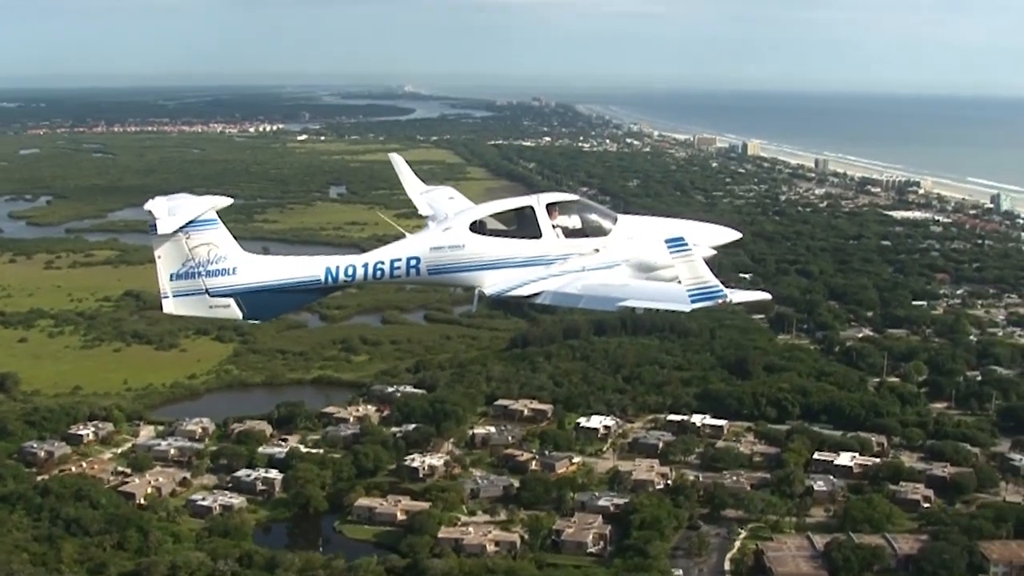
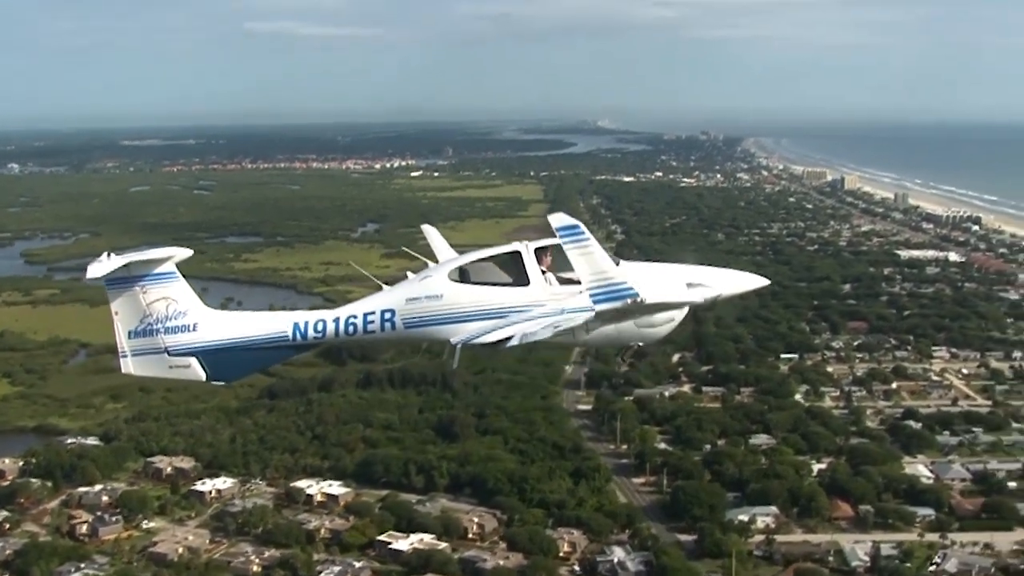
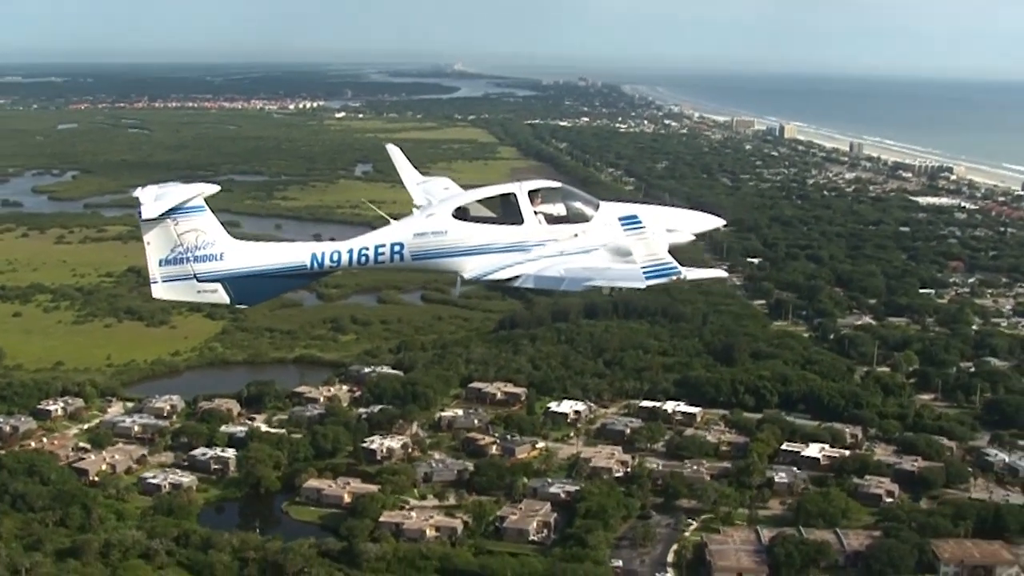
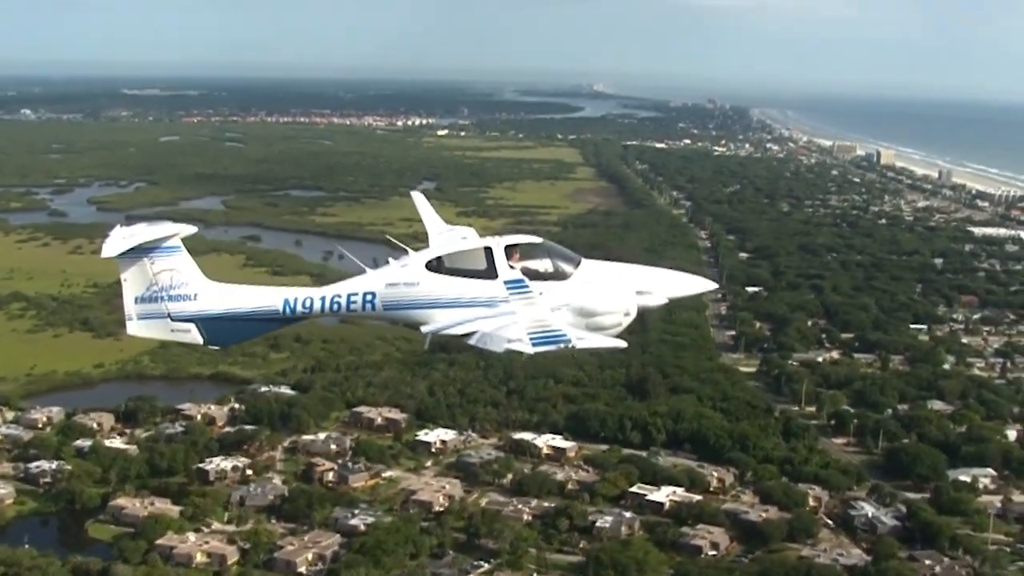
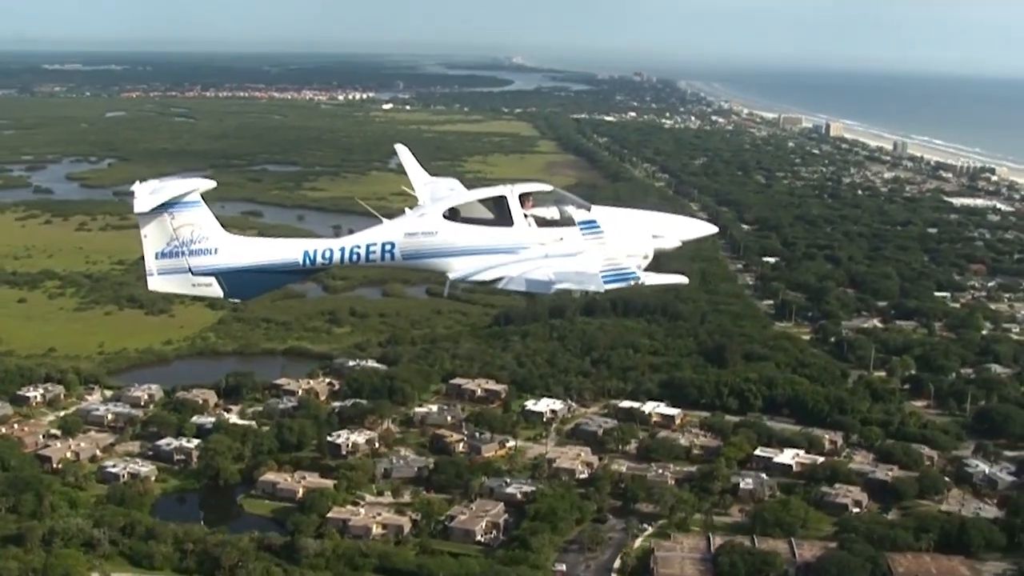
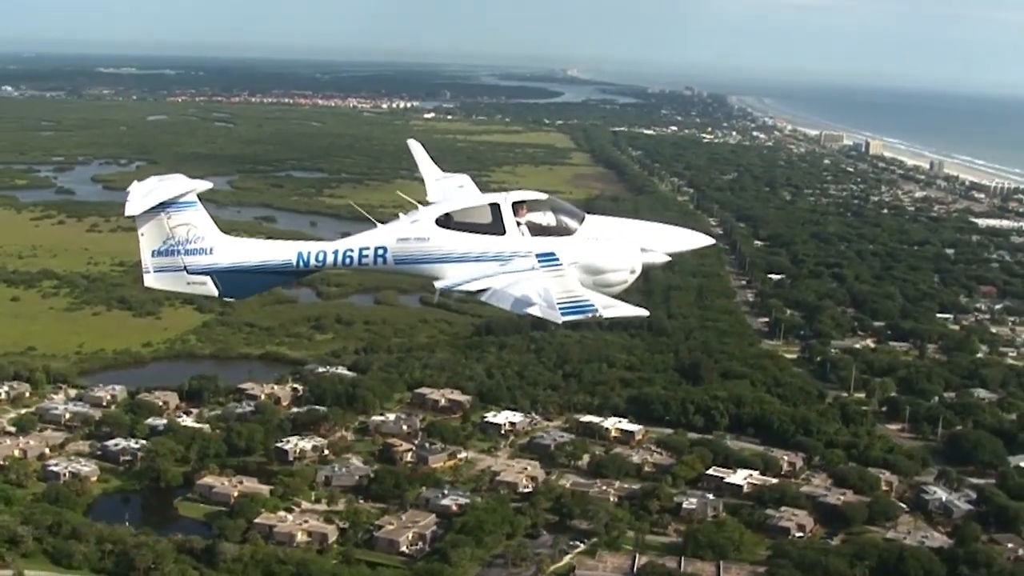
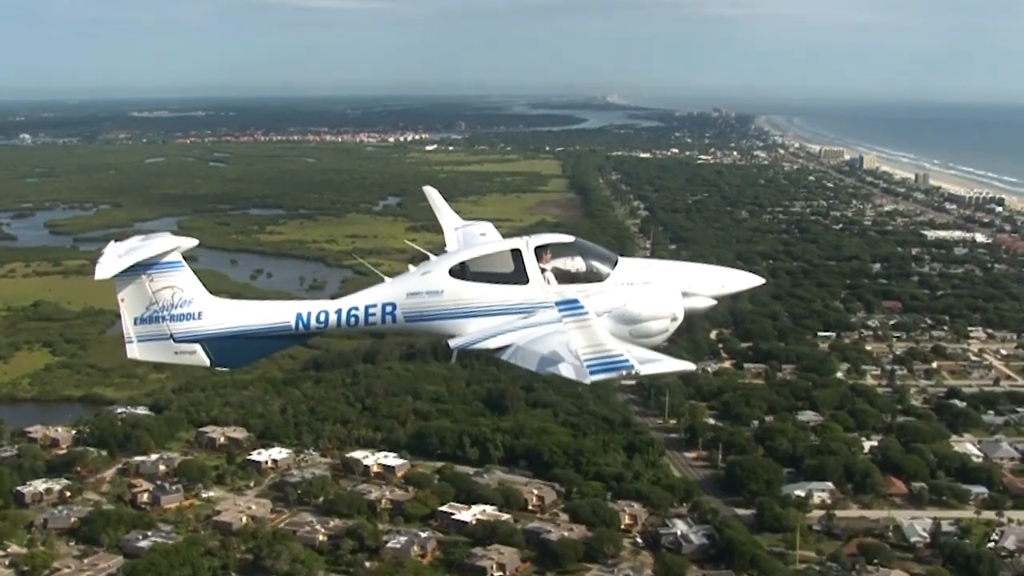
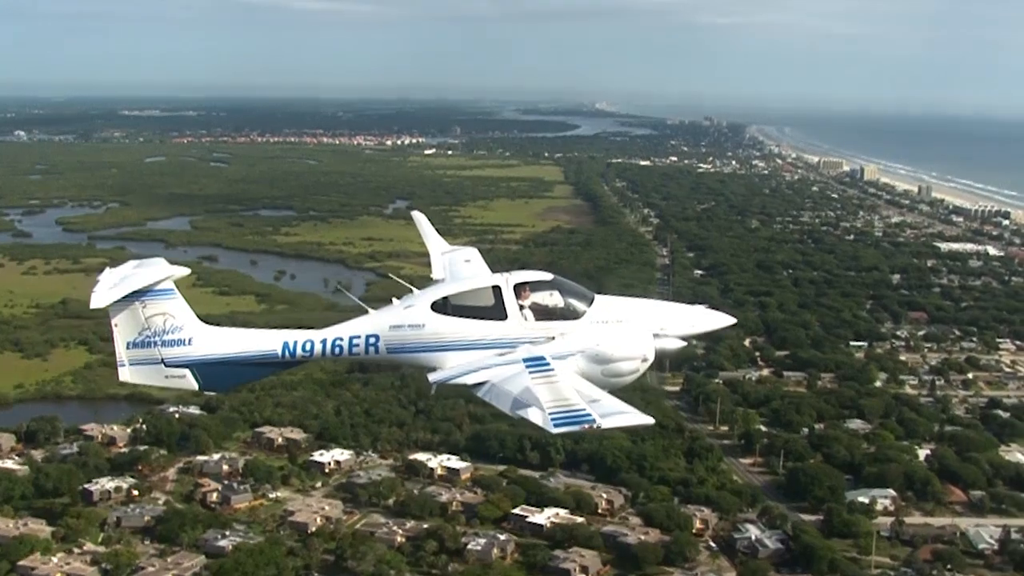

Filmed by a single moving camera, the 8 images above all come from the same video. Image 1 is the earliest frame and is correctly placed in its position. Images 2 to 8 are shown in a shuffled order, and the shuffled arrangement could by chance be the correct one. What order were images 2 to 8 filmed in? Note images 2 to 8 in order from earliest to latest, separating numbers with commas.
3, 5, 6, 4, 8, 7, 2
